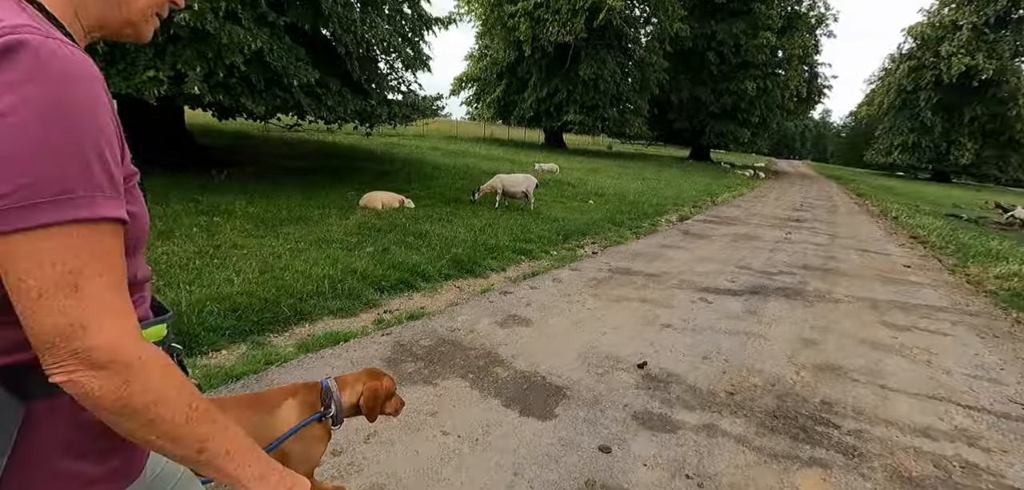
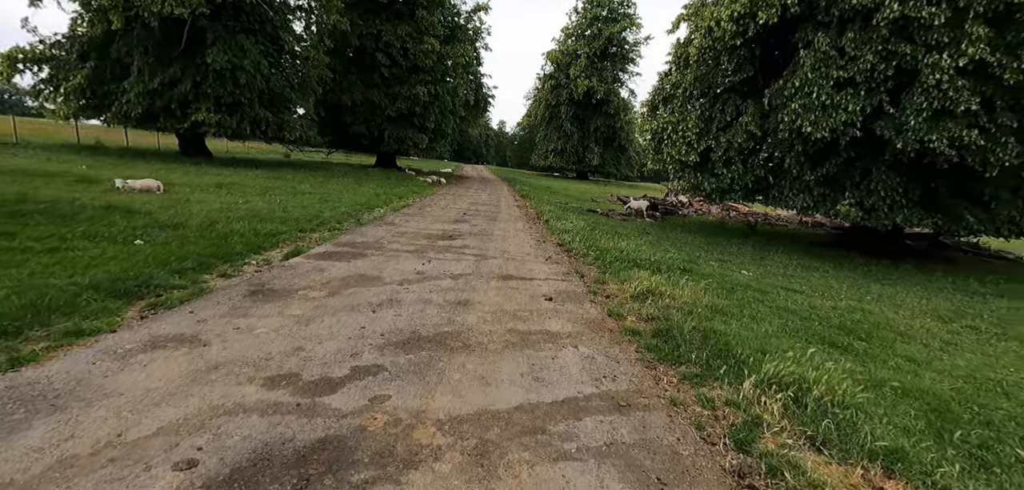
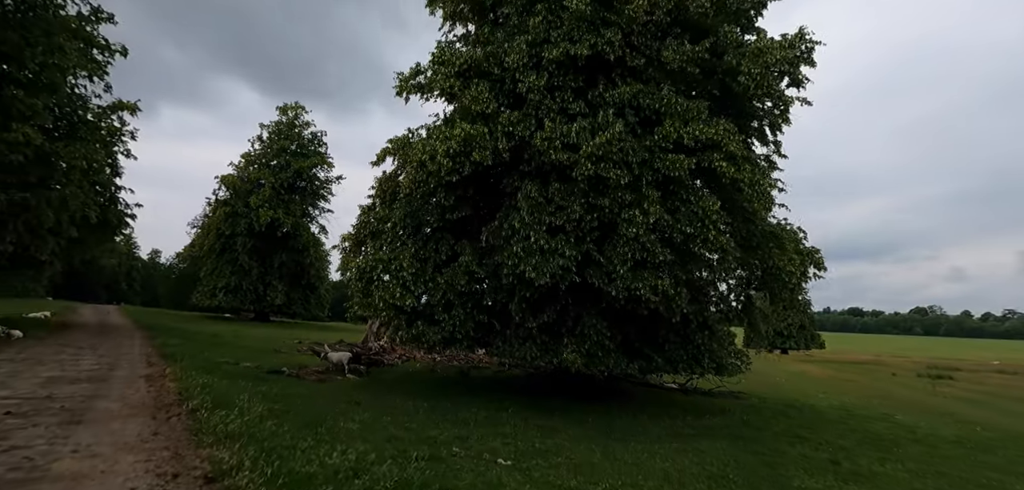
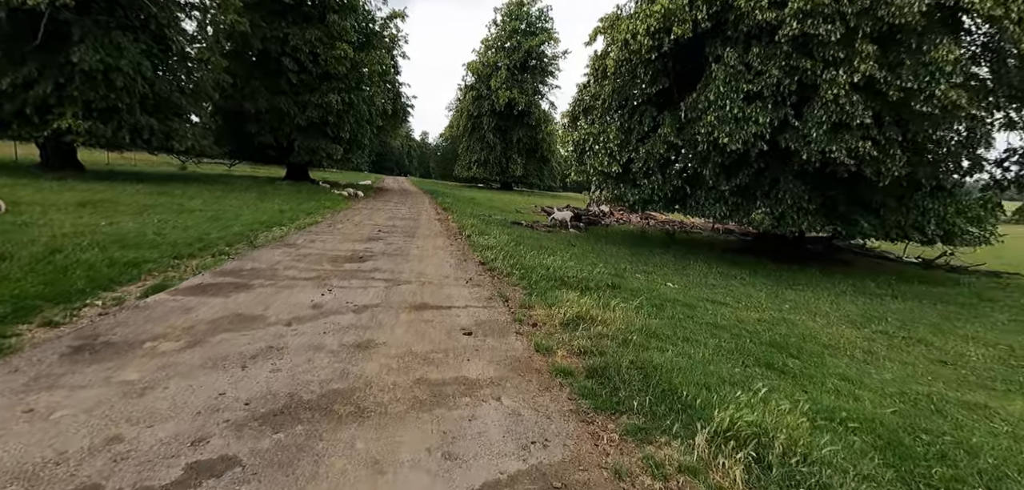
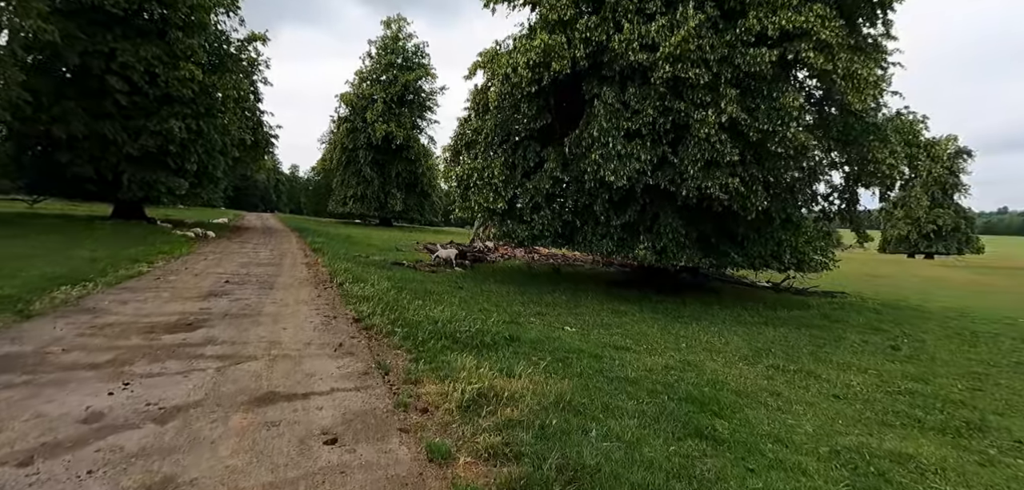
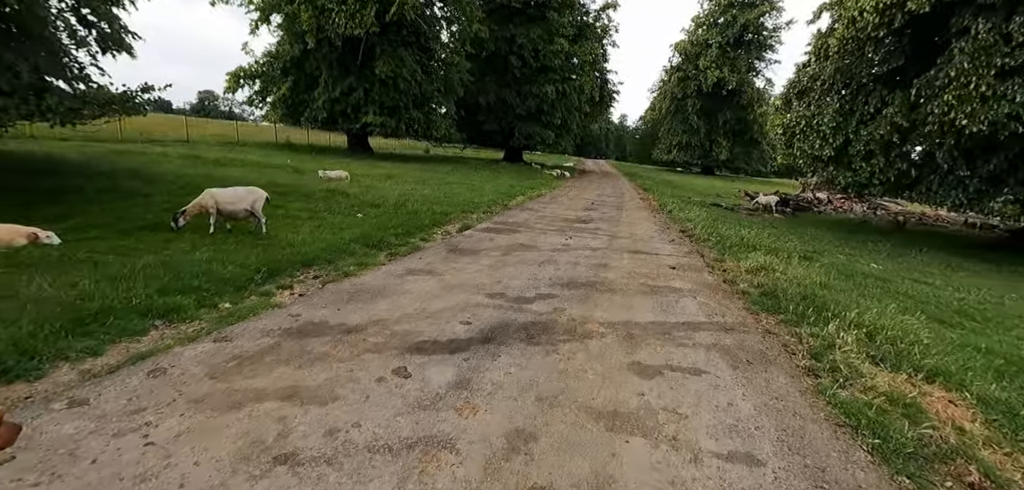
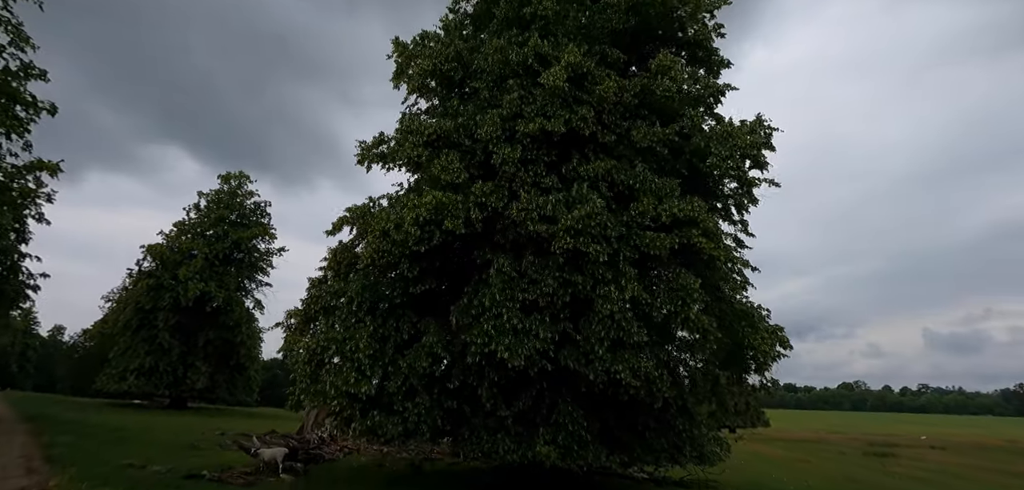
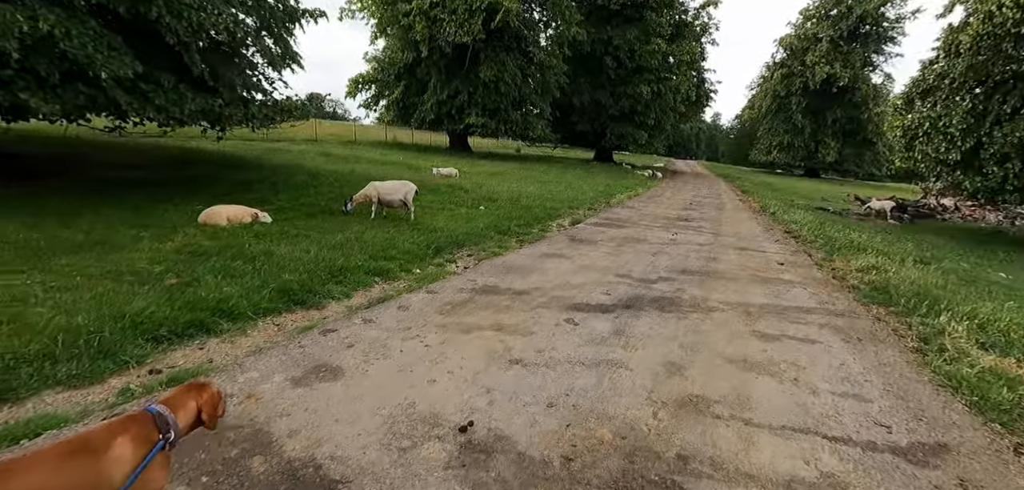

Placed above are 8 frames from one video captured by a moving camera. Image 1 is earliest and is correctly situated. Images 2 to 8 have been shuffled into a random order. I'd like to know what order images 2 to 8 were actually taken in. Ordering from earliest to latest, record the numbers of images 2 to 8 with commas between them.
8, 6, 2, 4, 5, 3, 7
